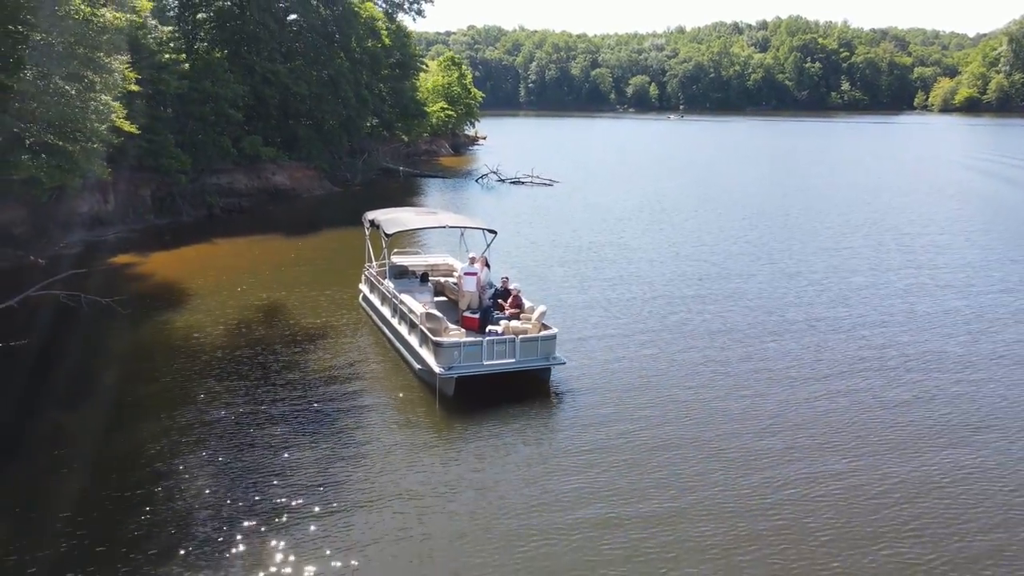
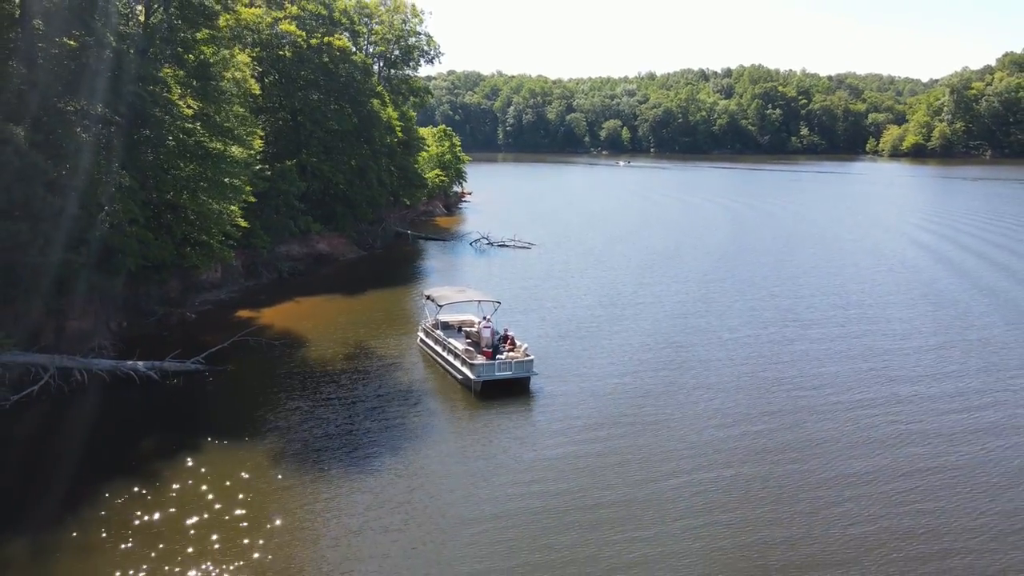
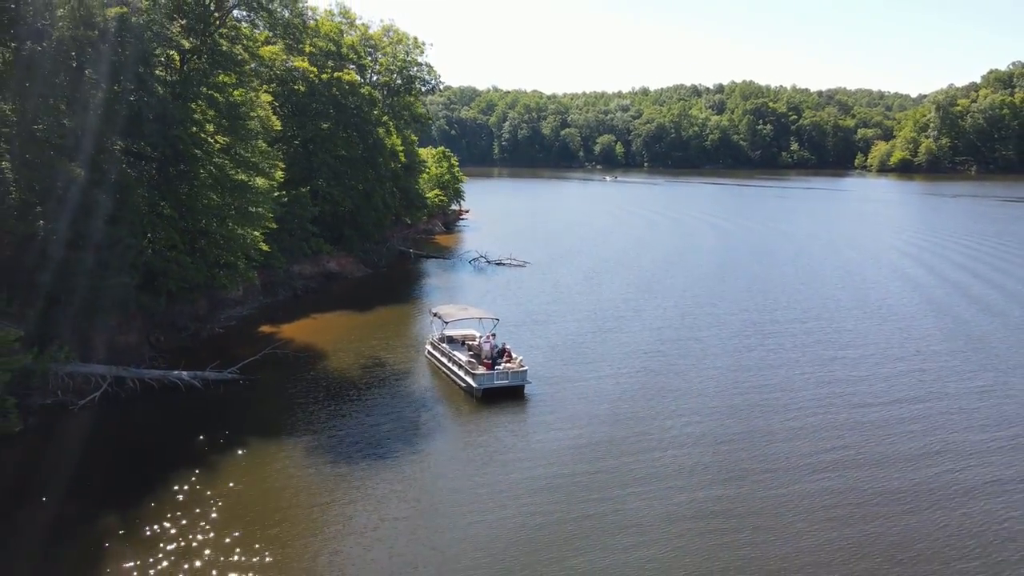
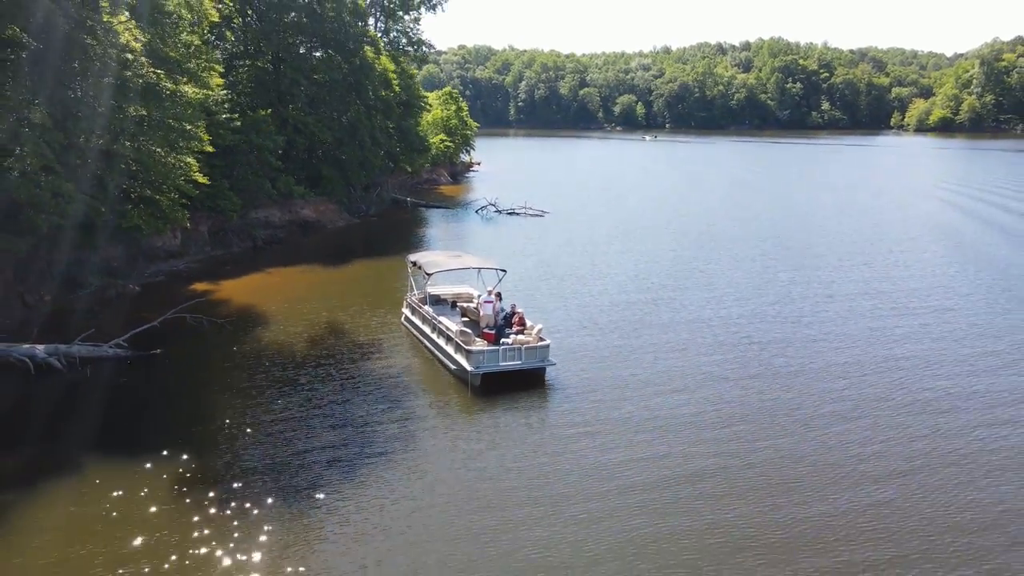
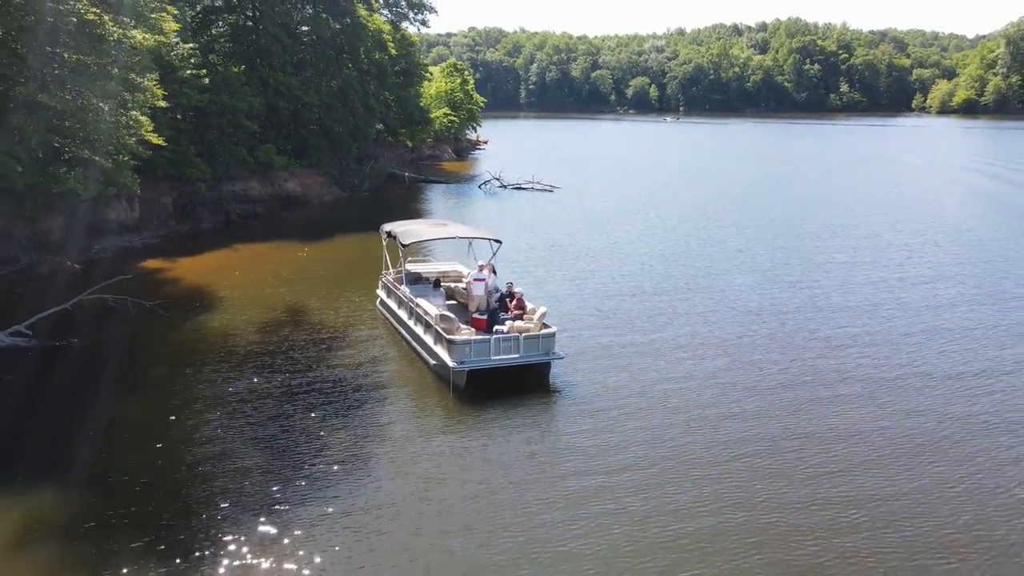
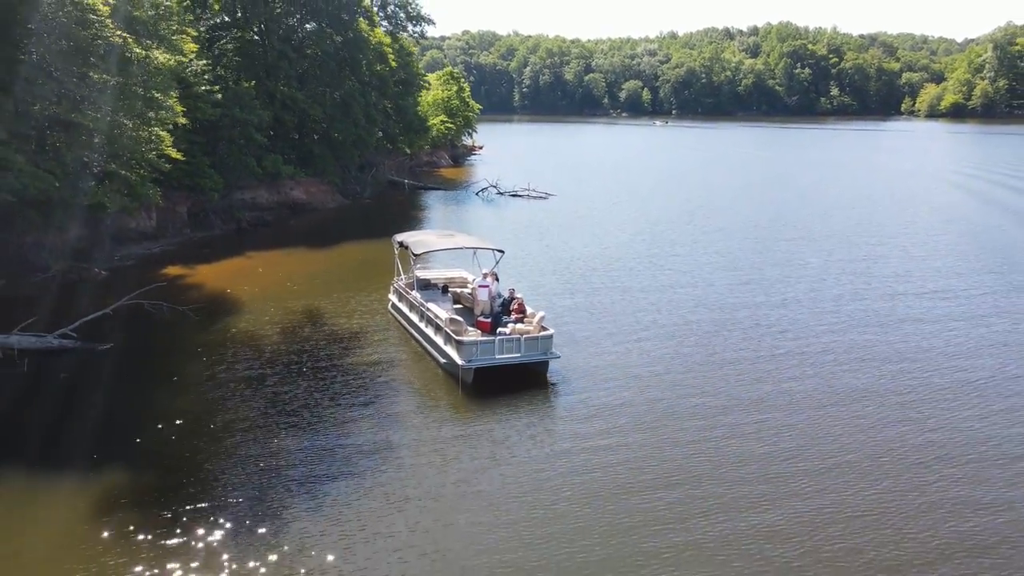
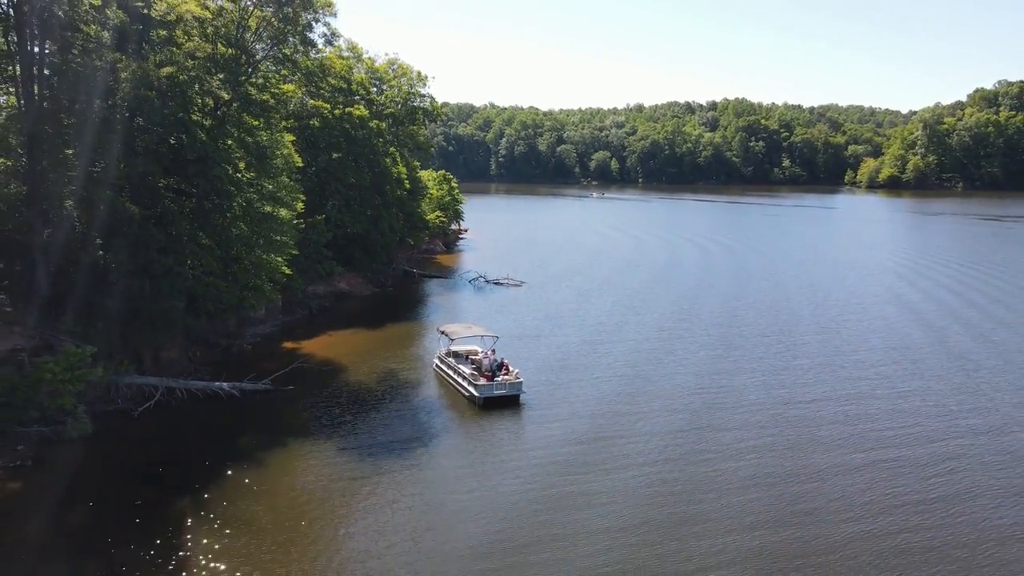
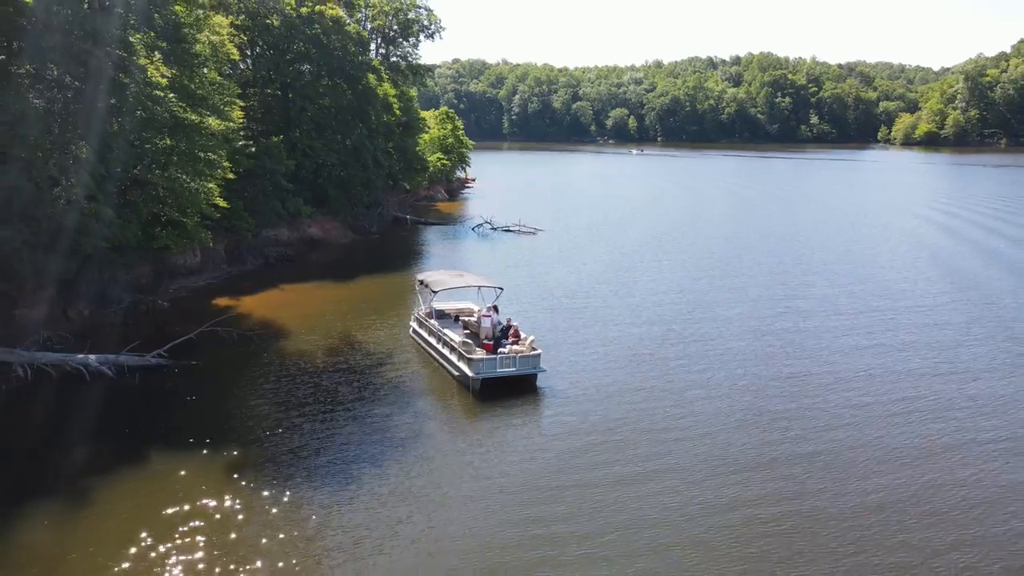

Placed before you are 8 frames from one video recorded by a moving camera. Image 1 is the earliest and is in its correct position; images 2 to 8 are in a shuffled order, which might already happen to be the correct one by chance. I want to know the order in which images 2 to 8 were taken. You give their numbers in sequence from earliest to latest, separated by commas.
5, 6, 4, 8, 2, 3, 7
